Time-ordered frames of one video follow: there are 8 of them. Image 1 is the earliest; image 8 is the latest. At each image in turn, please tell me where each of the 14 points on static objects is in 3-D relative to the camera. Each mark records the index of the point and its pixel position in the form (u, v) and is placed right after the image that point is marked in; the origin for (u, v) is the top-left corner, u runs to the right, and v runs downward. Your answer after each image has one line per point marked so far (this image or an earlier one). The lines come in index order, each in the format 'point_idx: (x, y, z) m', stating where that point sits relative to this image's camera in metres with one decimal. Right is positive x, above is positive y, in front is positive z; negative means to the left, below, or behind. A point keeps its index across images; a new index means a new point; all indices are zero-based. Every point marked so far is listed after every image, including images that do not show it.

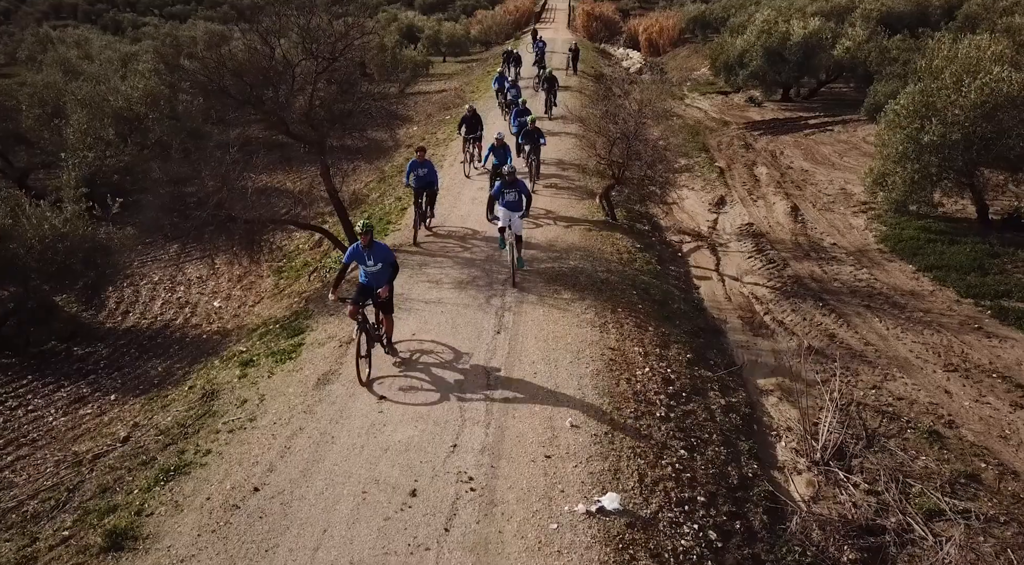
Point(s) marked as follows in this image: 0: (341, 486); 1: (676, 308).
0: (-2.0, -2.4, +8.4) m
1: (+3.3, -0.5, +14.5) m
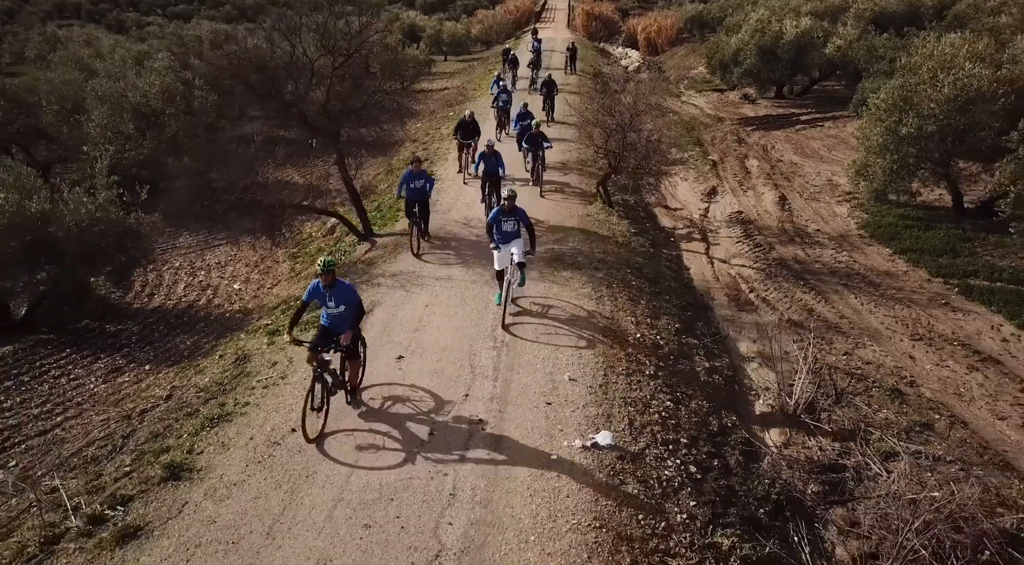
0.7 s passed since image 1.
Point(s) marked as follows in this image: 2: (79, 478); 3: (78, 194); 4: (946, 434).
0: (-1.9, -1.9, +9.7) m
1: (+3.4, -0.1, +15.7) m
2: (-6.1, -2.8, +10.3) m
3: (-11.4, +2.4, +19.2) m
4: (+6.6, -2.3, +10.9) m
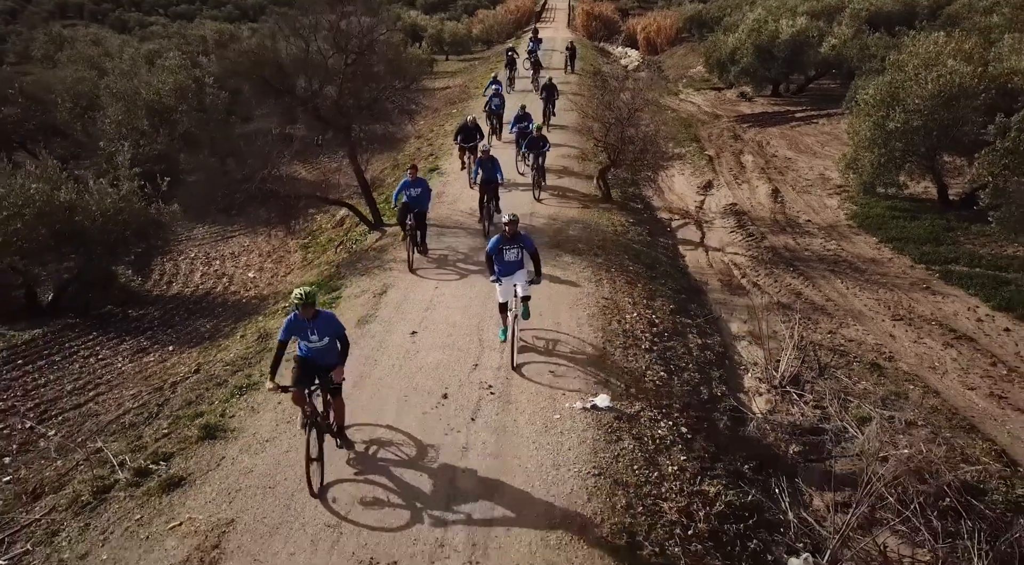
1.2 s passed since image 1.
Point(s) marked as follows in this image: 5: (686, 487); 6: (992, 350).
0: (-1.8, -1.6, +10.5) m
1: (+3.5, +0.3, +16.6) m
2: (-6.0, -2.4, +11.2) m
3: (-11.3, +2.7, +20.0) m
4: (+6.7, -1.9, +11.8) m
5: (+2.2, -2.5, +8.9) m
6: (+8.9, -1.3, +13.4) m
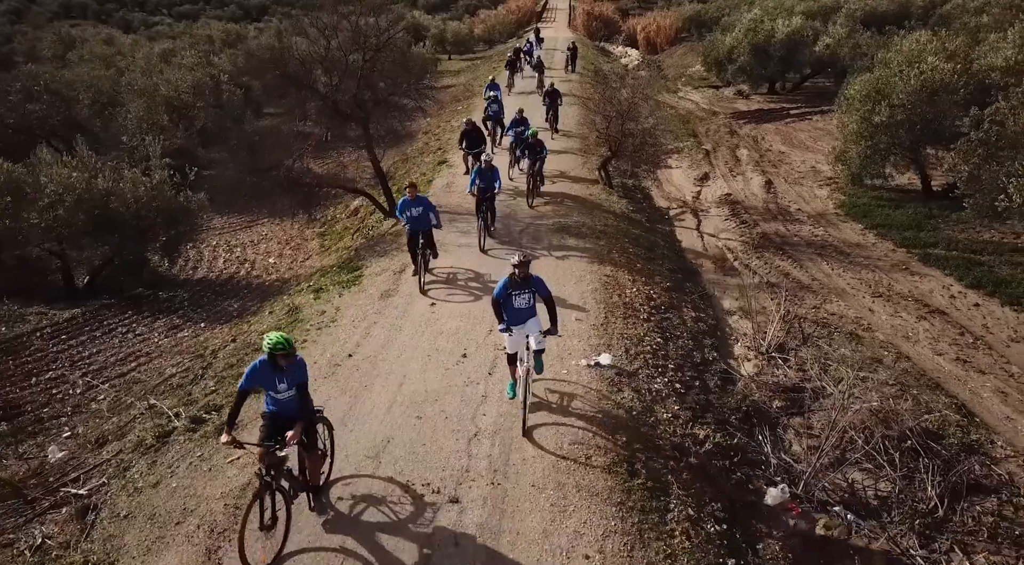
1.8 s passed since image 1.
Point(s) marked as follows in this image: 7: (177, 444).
0: (-1.6, -1.2, +11.8) m
1: (+3.7, +0.7, +17.9) m
2: (-5.8, -2.0, +12.4) m
3: (-11.1, +3.2, +21.3) m
4: (+6.9, -1.5, +13.0) m
5: (+2.4, -2.1, +10.2) m
6: (+9.1, -0.8, +14.7) m
7: (-4.8, -2.3, +10.4) m
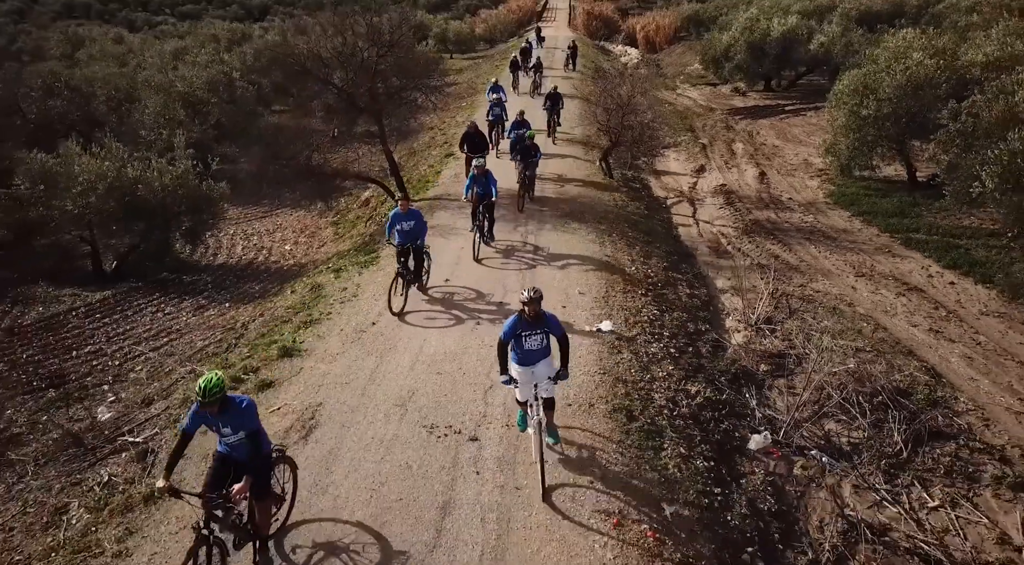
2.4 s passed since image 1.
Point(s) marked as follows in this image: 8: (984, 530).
0: (-1.5, -0.7, +12.9) m
1: (+3.8, +1.2, +19.0) m
2: (-5.6, -1.5, +13.5) m
3: (-10.9, +3.7, +22.4) m
4: (+7.0, -1.0, +14.2) m
5: (+2.5, -1.6, +11.3) m
6: (+9.3, -0.3, +15.8) m
7: (-4.6, -1.8, +11.5) m
8: (+5.7, -3.0, +8.8) m
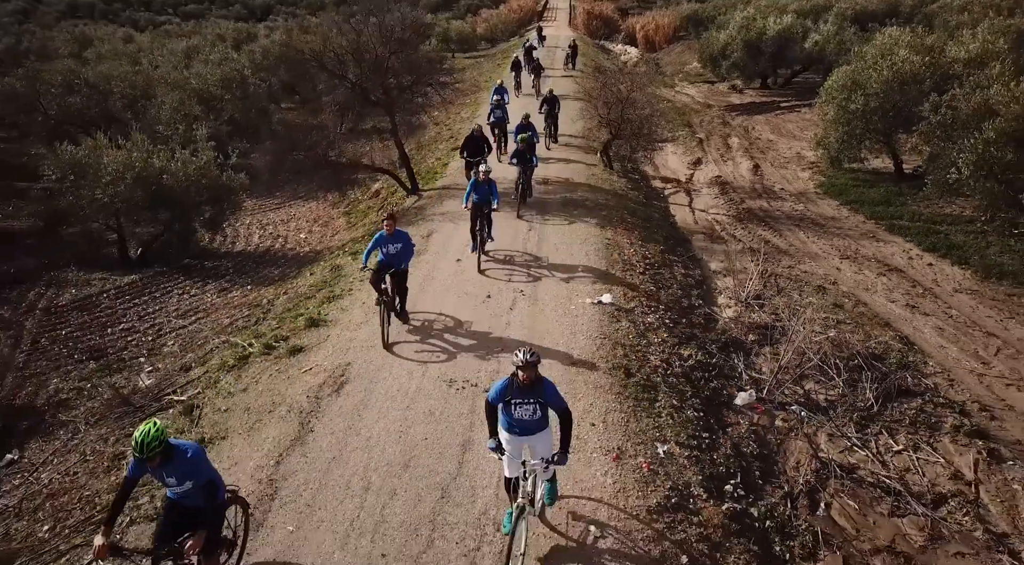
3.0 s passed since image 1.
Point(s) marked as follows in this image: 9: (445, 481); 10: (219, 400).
0: (-1.3, -0.2, +14.1) m
1: (+4.0, +1.6, +20.1) m
2: (-5.5, -1.1, +14.7) m
3: (-10.7, +4.1, +23.6) m
4: (+7.2, -0.6, +15.3) m
5: (+2.7, -1.2, +12.5) m
6: (+9.4, +0.1, +17.0) m
7: (-4.5, -1.4, +12.7) m
8: (+5.9, -2.5, +9.9) m
9: (-0.8, -2.4, +8.6) m
10: (-4.7, -1.9, +11.6) m
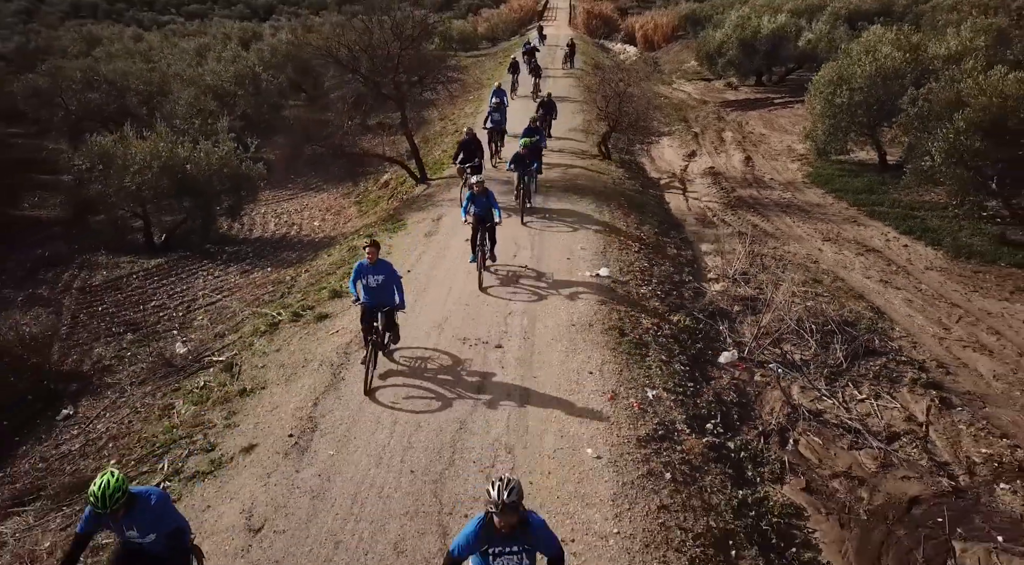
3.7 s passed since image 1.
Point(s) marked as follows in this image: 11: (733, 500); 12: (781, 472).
0: (-1.2, +0.3, +15.4) m
1: (+4.1, +2.2, +21.5) m
2: (-5.4, -0.5, +16.0) m
3: (-10.6, +4.6, +24.9) m
4: (+7.3, 0.0, +16.6) m
5: (+2.8, -0.6, +13.8) m
6: (+9.6, +0.6, +18.3) m
7: (-4.3, -0.9, +14.0) m
8: (+6.0, -2.0, +11.2) m
9: (-0.7, -1.8, +10.0) m
10: (-4.6, -1.4, +12.9) m
11: (+2.7, -2.7, +8.9) m
12: (+3.6, -2.6, +9.8) m
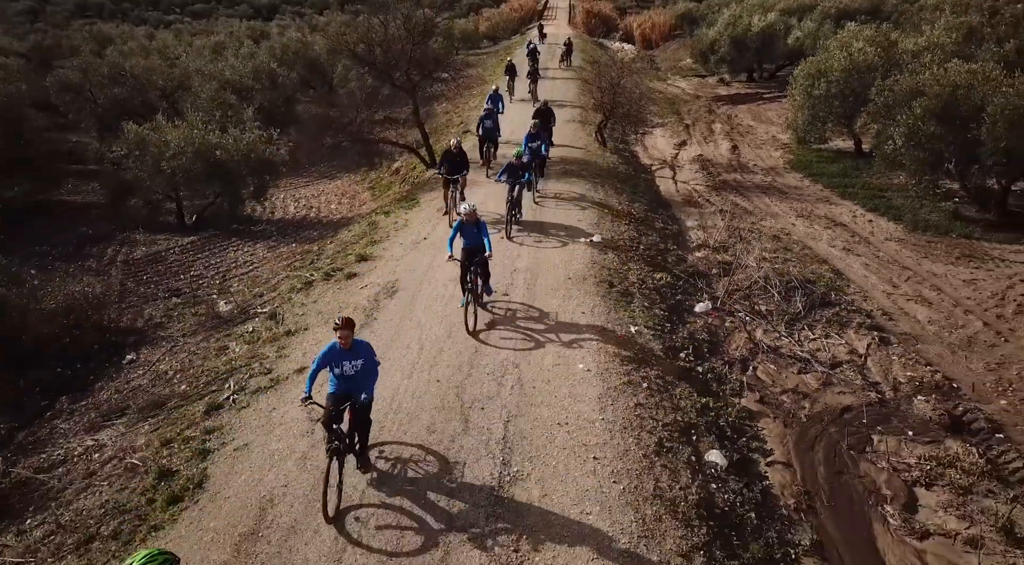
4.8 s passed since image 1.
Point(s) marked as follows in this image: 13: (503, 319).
0: (-1.1, +1.1, +17.5) m
1: (+4.2, +3.0, +23.5) m
2: (-5.3, +0.3, +18.1) m
3: (-10.5, +5.4, +27.0) m
4: (+7.4, +0.8, +18.7) m
5: (+2.9, +0.2, +15.9) m
6: (+9.7, +1.5, +20.4) m
7: (-4.2, 0.0, +16.1) m
8: (+6.1, -1.2, +13.3) m
9: (-0.6, -1.0, +12.0) m
10: (-4.5, -0.5, +15.0) m
11: (+2.8, -1.8, +11.0) m
12: (+3.7, -1.8, +11.9) m
13: (-0.2, -0.7, +12.8) m
